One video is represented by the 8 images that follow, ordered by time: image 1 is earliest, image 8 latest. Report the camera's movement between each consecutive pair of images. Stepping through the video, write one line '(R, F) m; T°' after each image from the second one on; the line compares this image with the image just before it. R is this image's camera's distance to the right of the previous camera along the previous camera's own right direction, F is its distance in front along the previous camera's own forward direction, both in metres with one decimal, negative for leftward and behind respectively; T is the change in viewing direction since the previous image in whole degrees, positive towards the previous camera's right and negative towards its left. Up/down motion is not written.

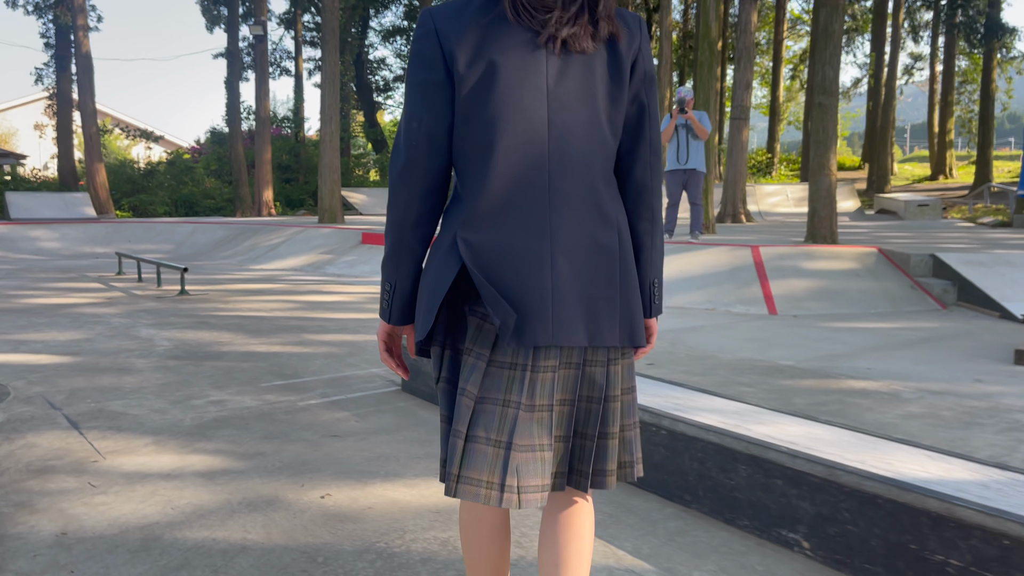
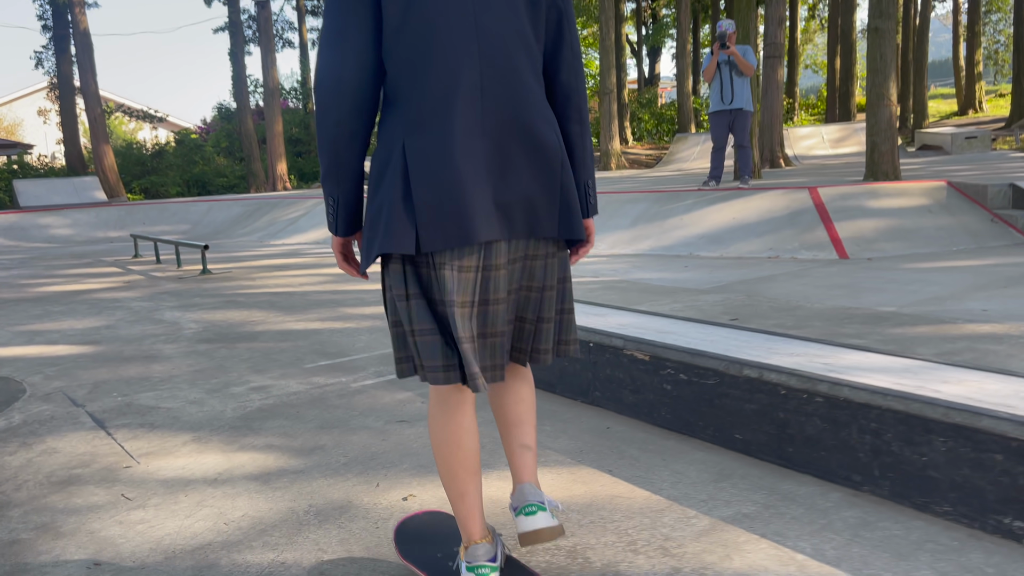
(-0.3, +0.6) m; -1°
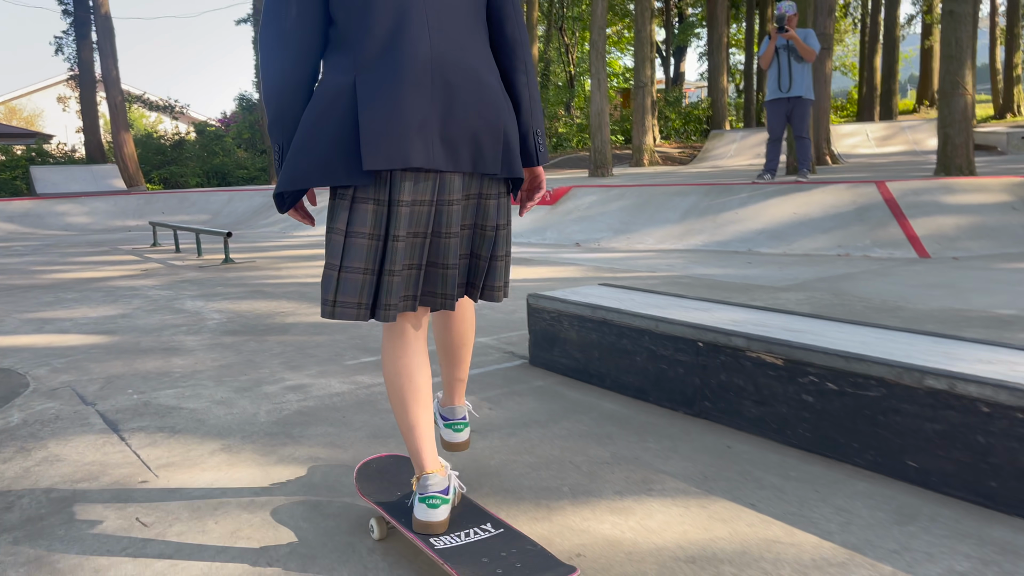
(-0.3, +0.5) m; -1°
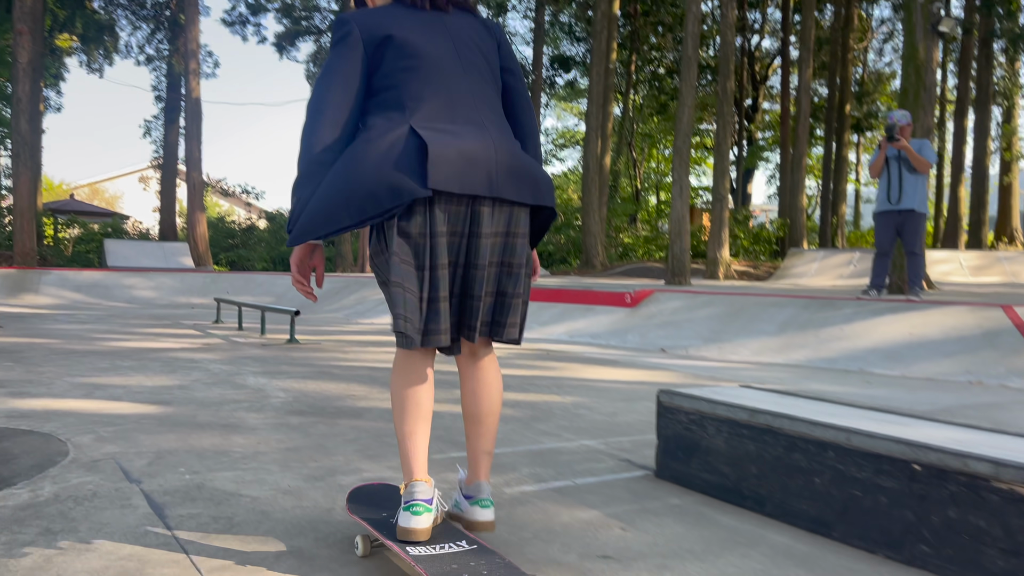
(-0.3, +0.5) m; -4°
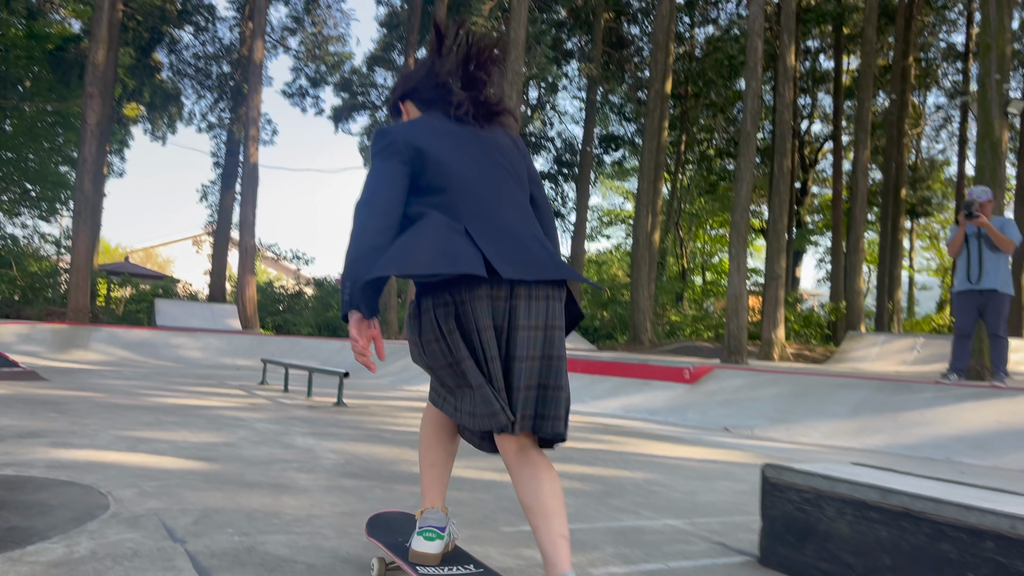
(-0.2, +0.3) m; -3°
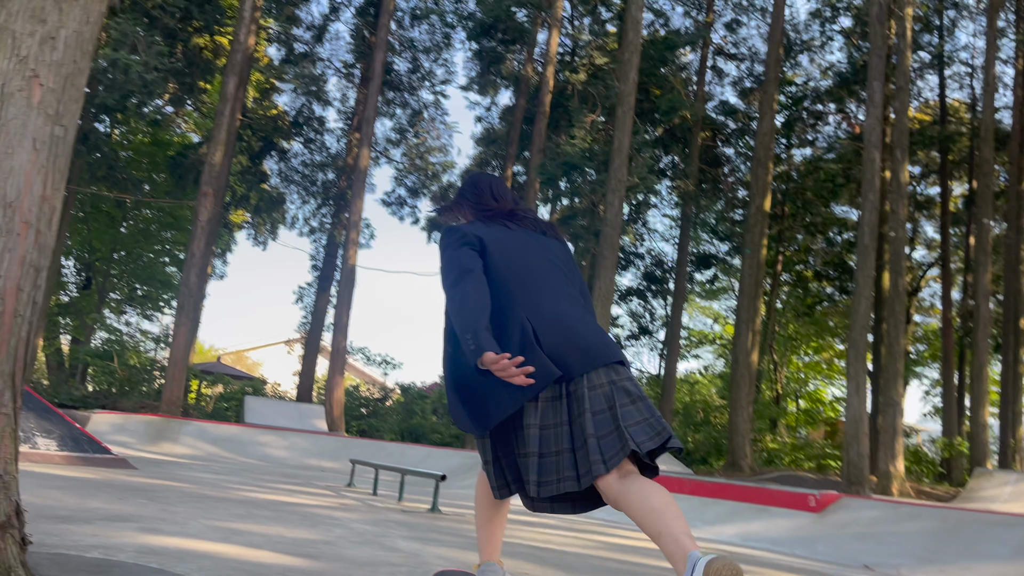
(-0.3, +0.4) m; -6°
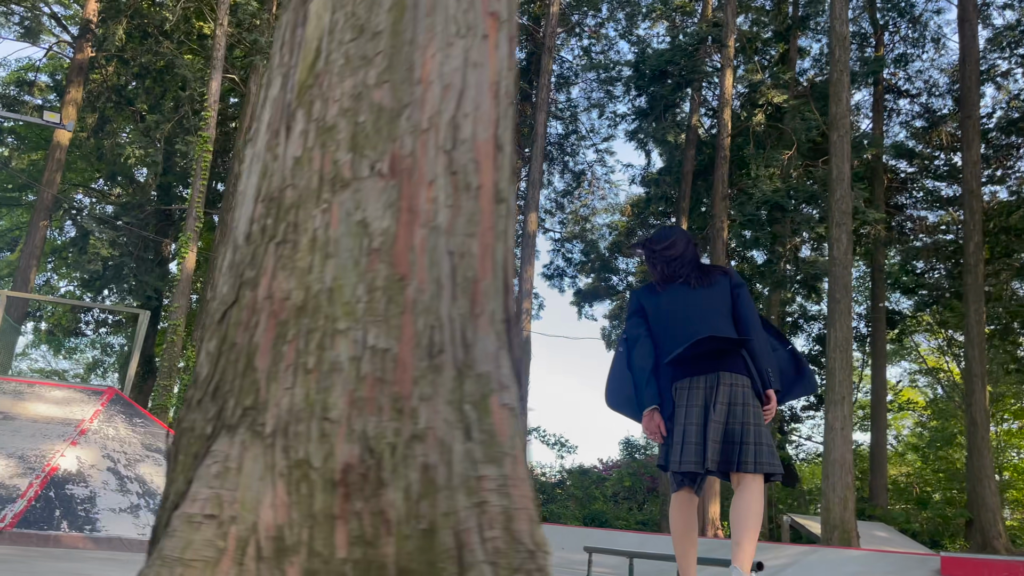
(-1.2, +1.2) m; -8°
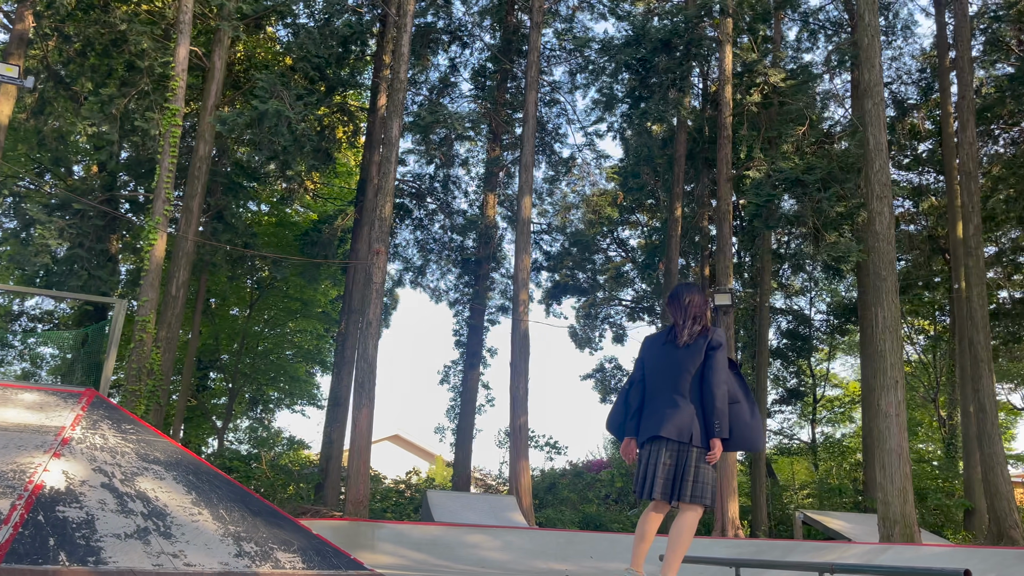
(-1.0, +1.0) m; +4°
